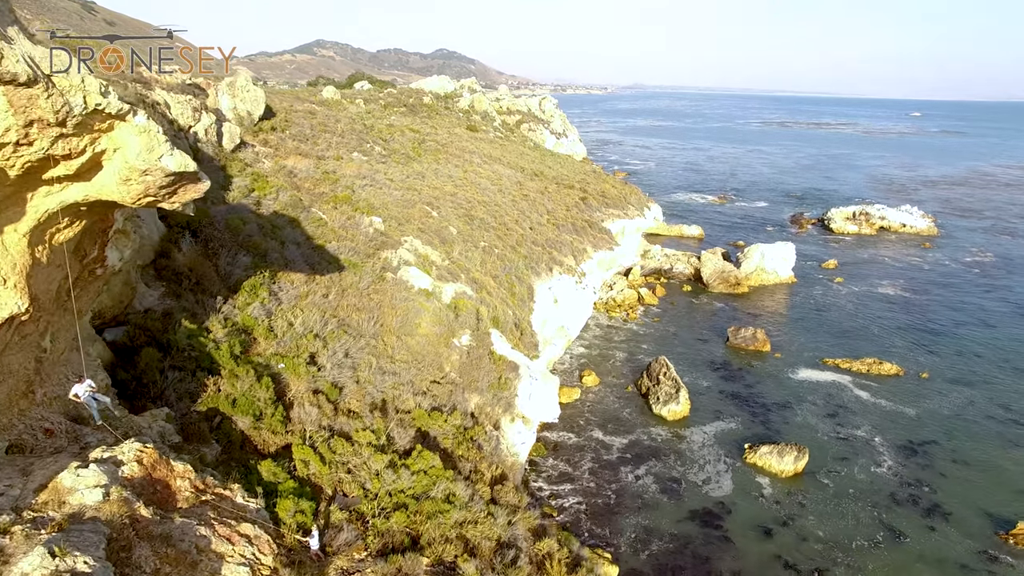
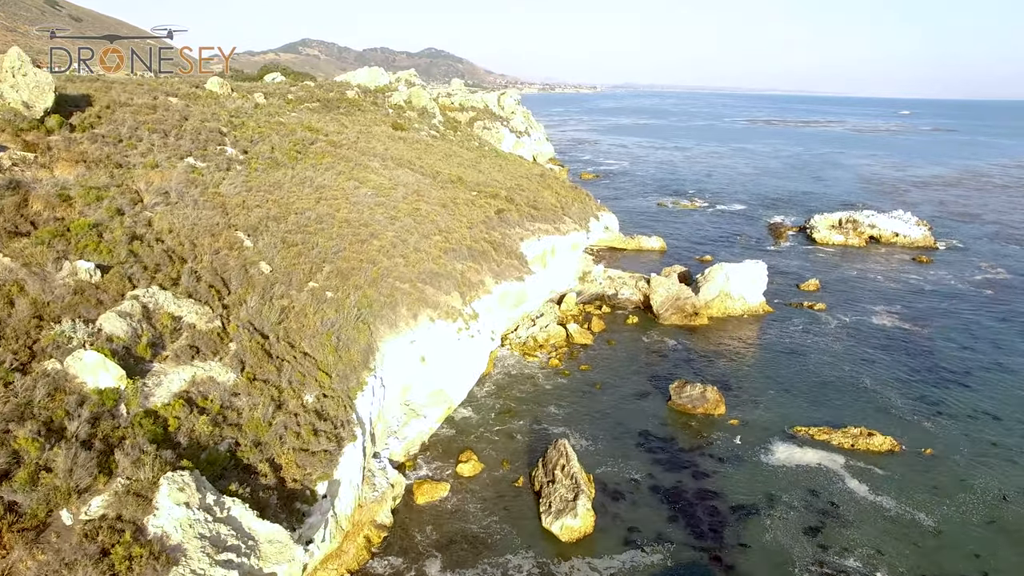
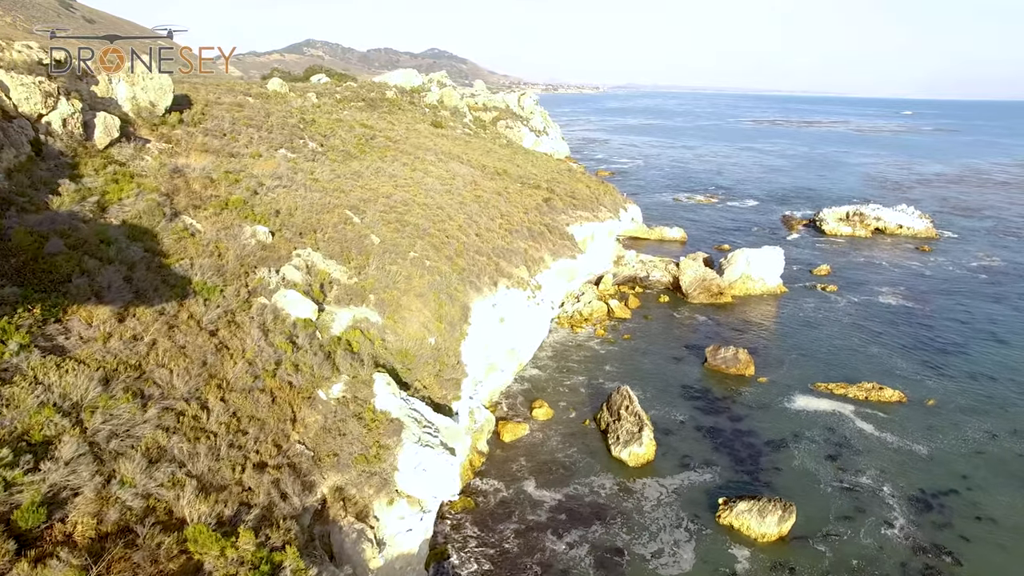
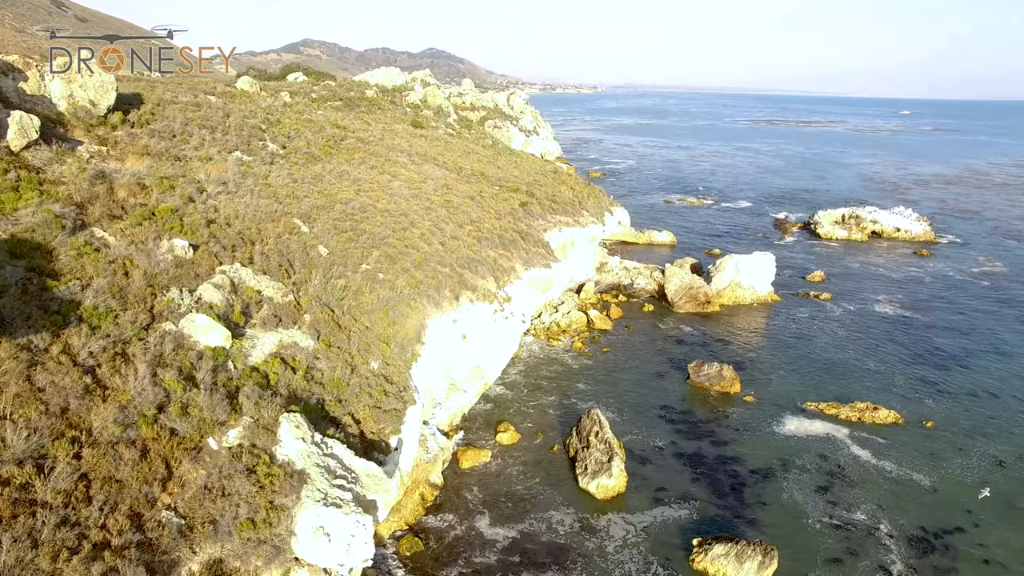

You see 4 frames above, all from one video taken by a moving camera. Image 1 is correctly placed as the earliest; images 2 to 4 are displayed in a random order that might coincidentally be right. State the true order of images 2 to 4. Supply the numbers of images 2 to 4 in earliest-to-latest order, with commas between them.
3, 4, 2
